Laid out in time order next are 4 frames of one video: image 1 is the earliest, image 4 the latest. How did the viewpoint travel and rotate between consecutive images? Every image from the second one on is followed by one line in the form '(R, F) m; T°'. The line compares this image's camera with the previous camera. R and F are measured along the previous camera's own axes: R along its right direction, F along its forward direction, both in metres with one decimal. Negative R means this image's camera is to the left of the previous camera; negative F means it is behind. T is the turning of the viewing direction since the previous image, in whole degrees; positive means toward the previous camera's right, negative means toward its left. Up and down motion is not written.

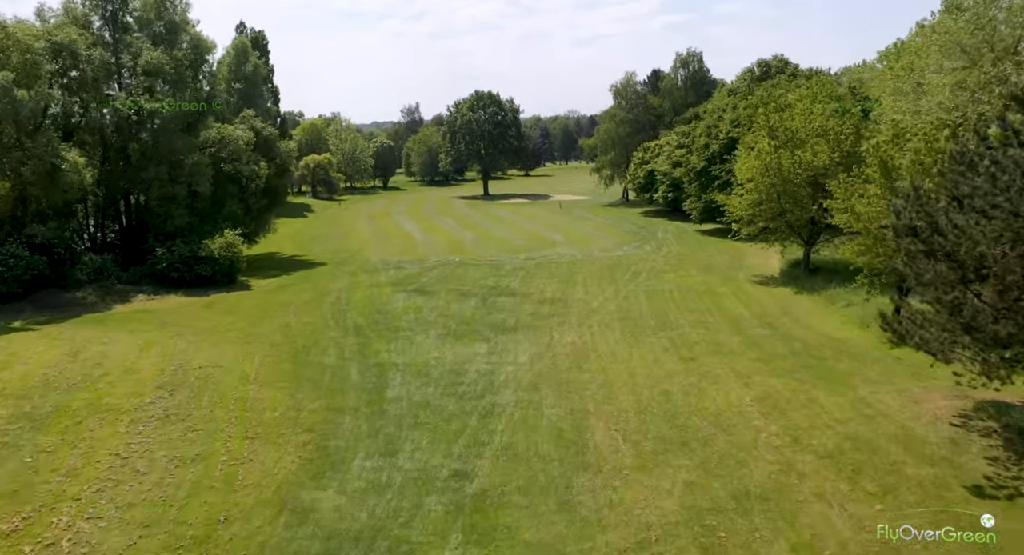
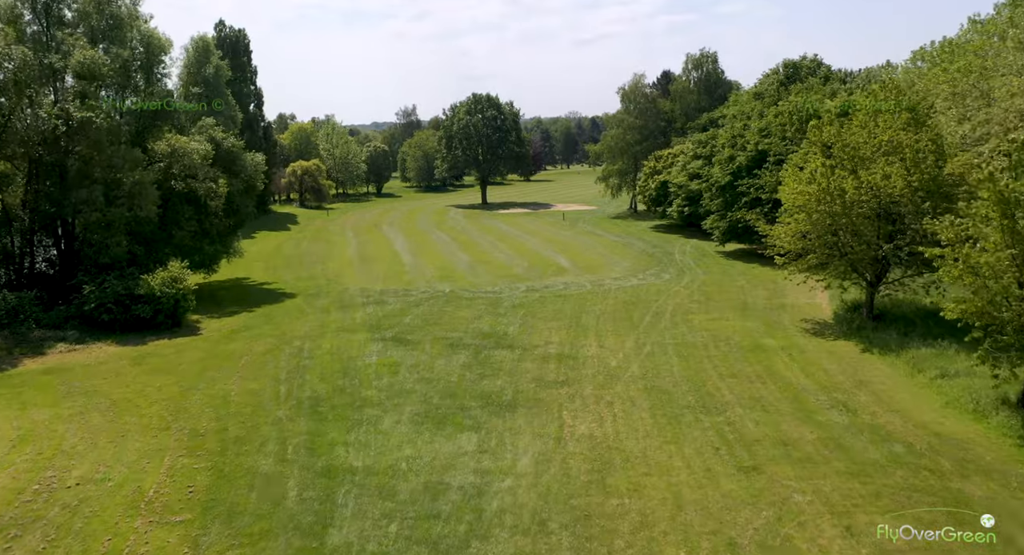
(0.0, +4.9) m; 0°
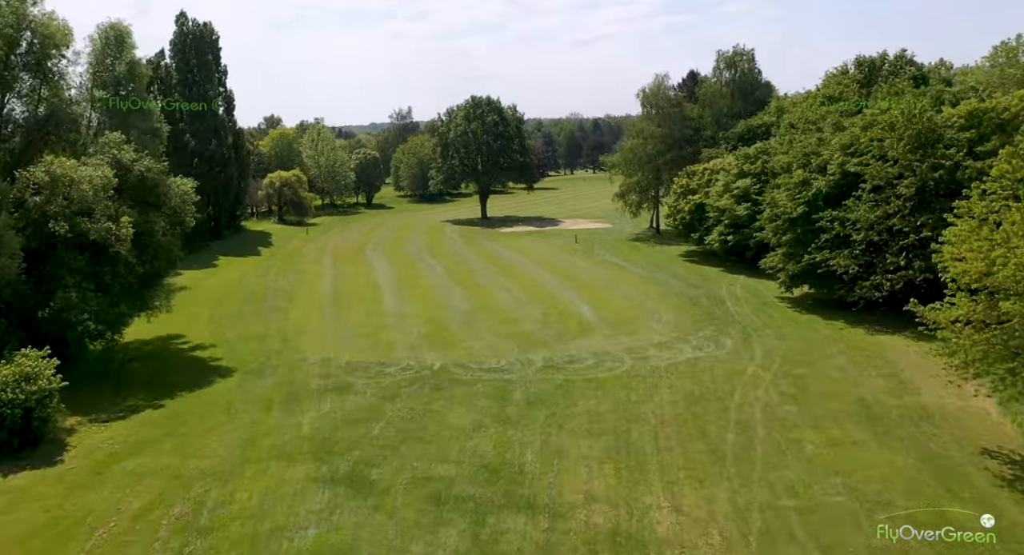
(-0.4, +8.5) m; 0°
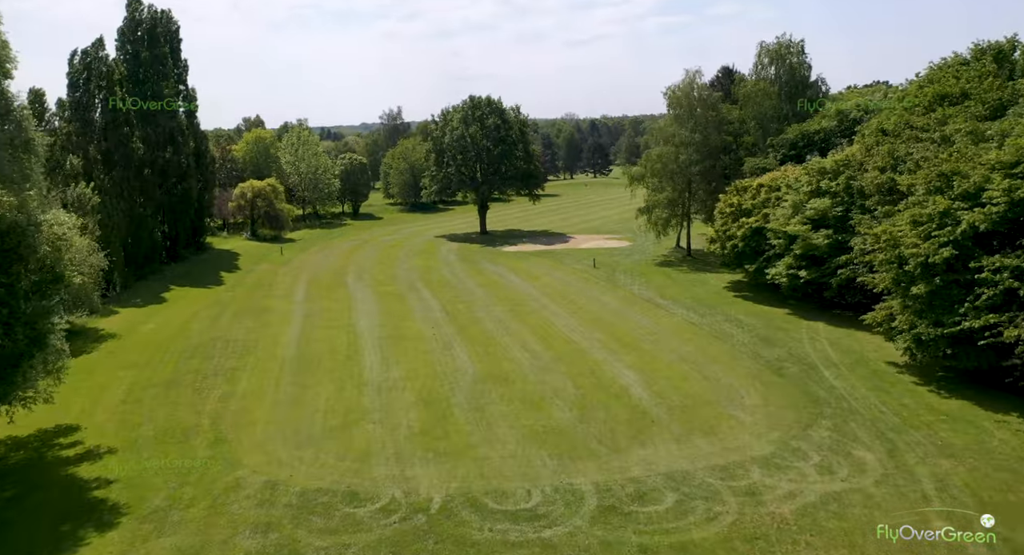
(-1.0, +8.4) m; +1°
